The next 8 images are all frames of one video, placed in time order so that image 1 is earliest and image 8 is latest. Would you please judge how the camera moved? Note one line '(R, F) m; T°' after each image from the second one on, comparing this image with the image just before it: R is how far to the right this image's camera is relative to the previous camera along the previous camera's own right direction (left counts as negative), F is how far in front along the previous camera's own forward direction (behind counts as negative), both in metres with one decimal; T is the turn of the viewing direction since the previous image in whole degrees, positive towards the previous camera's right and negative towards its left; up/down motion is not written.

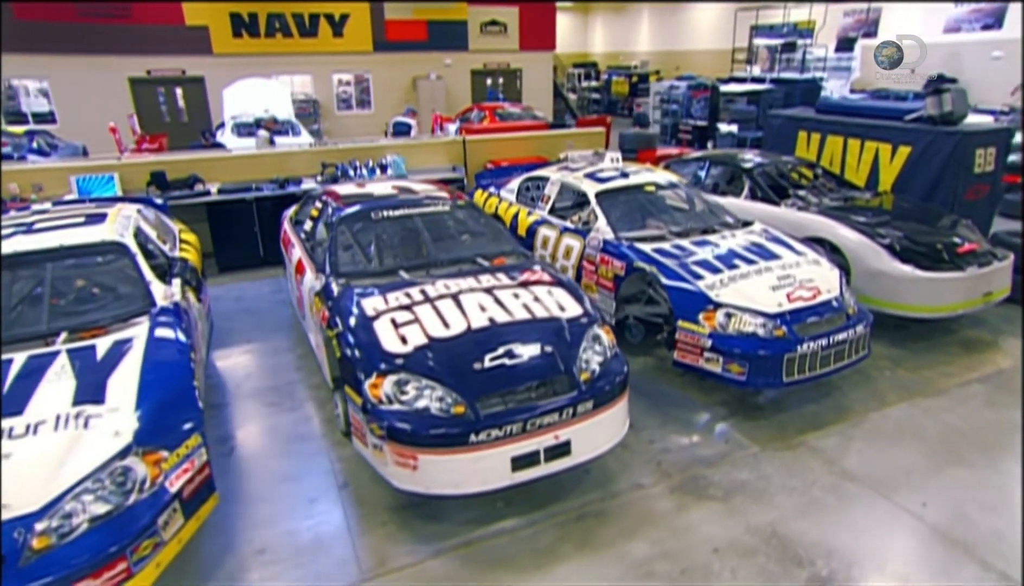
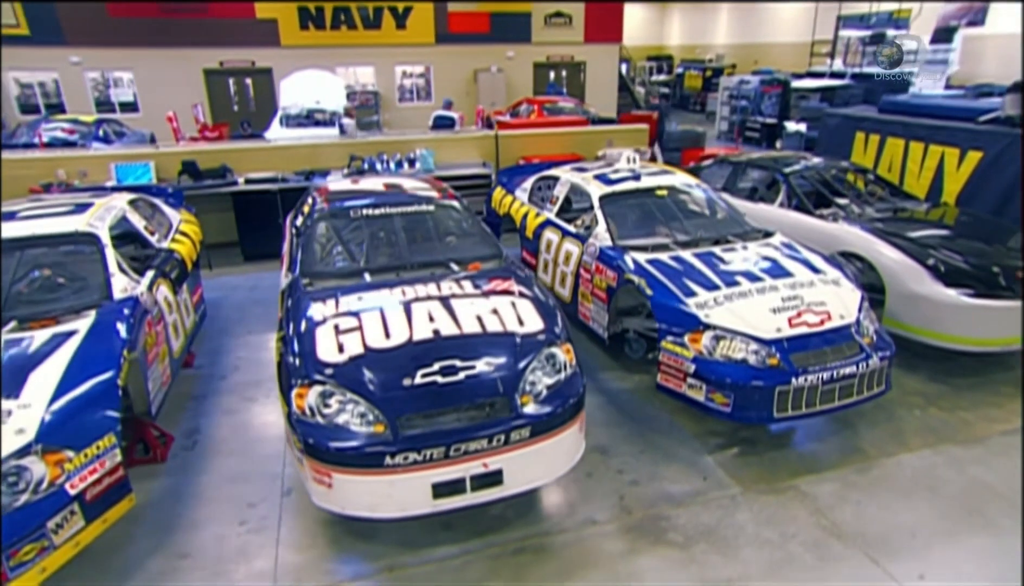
(+0.6, +0.2) m; -7°
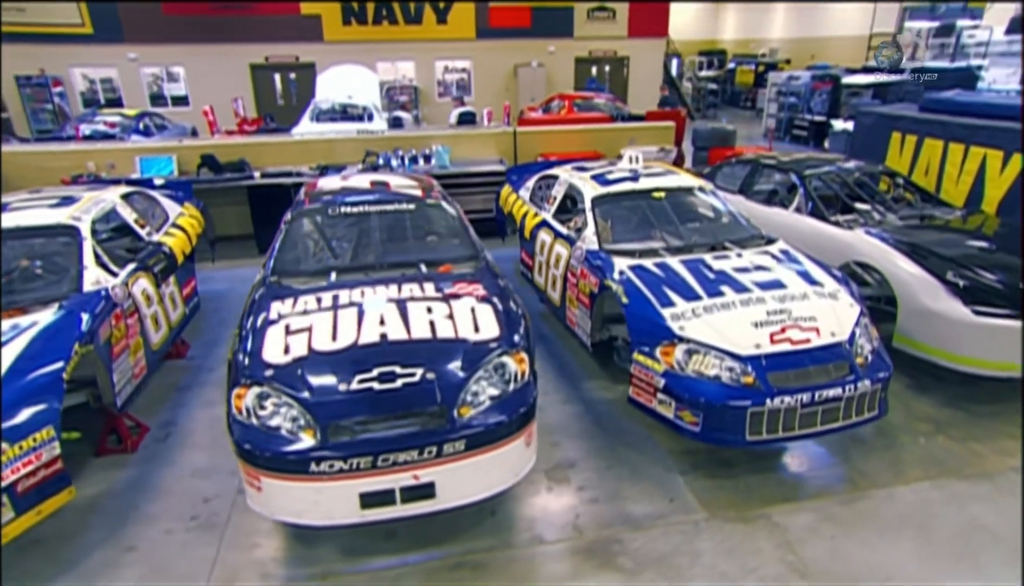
(+0.4, +0.1) m; -5°
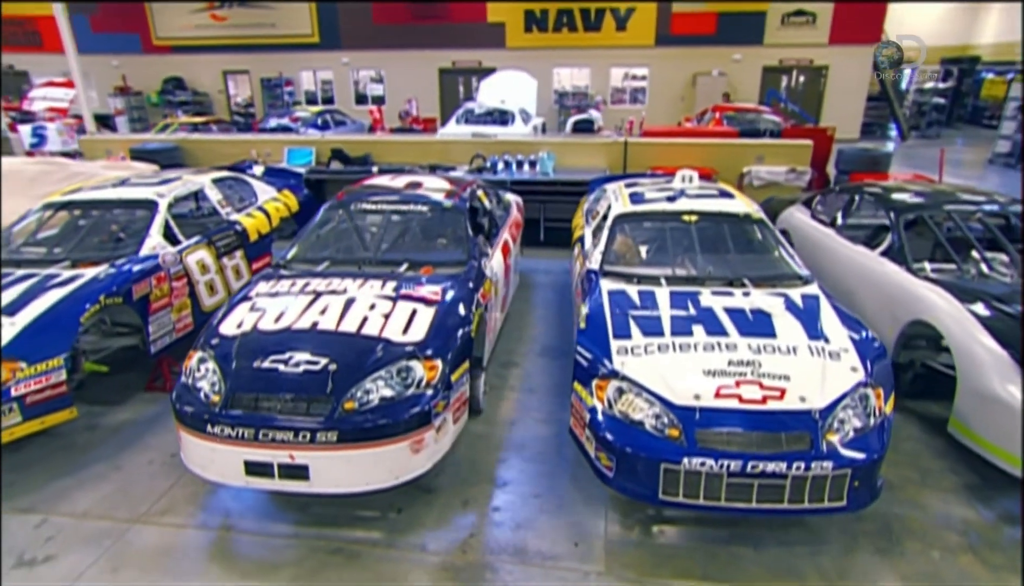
(+1.2, +0.2) m; -18°
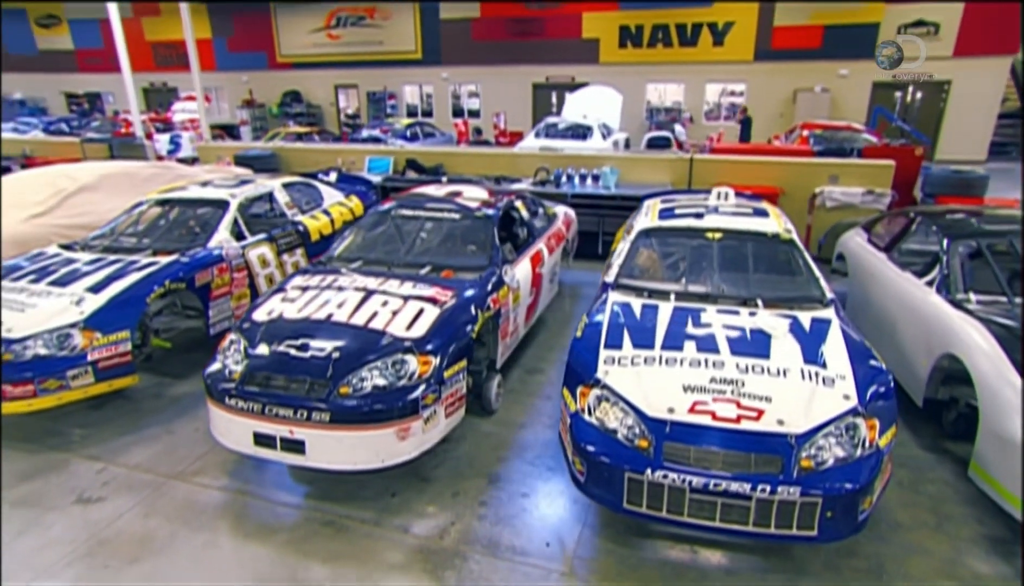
(+0.5, -0.1) m; -9°
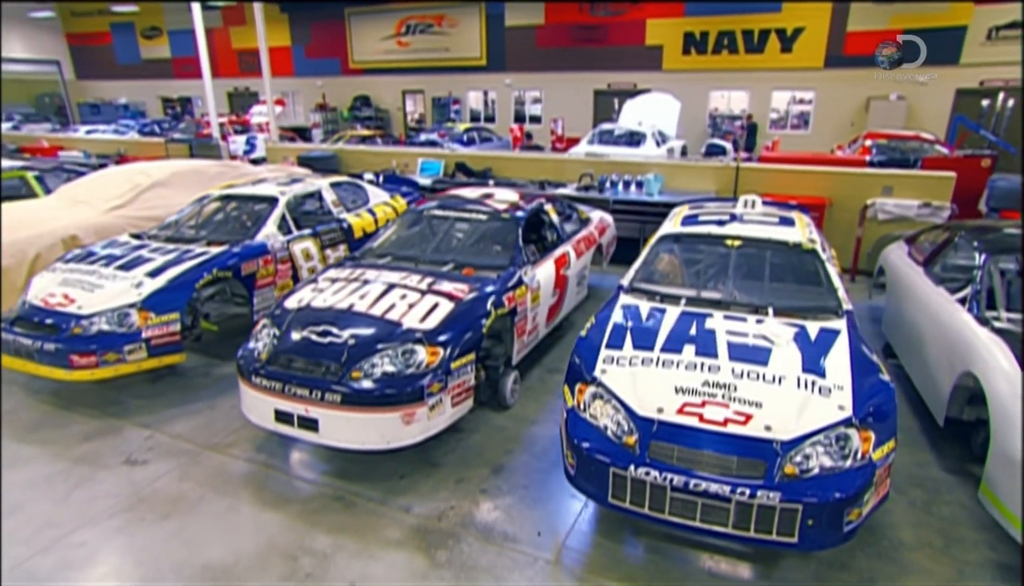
(+0.3, -0.1) m; -6°
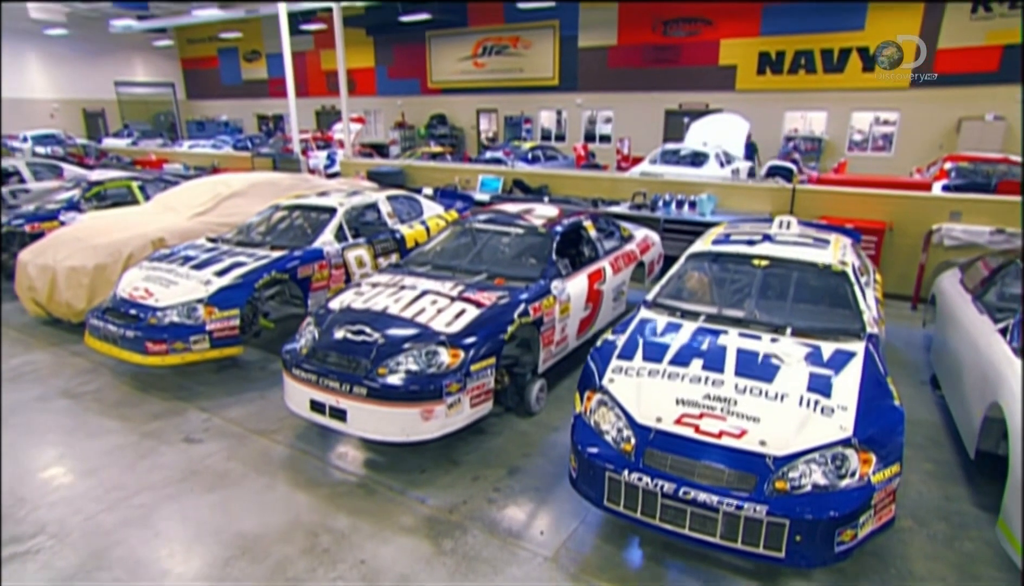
(+0.3, -0.2) m; -7°
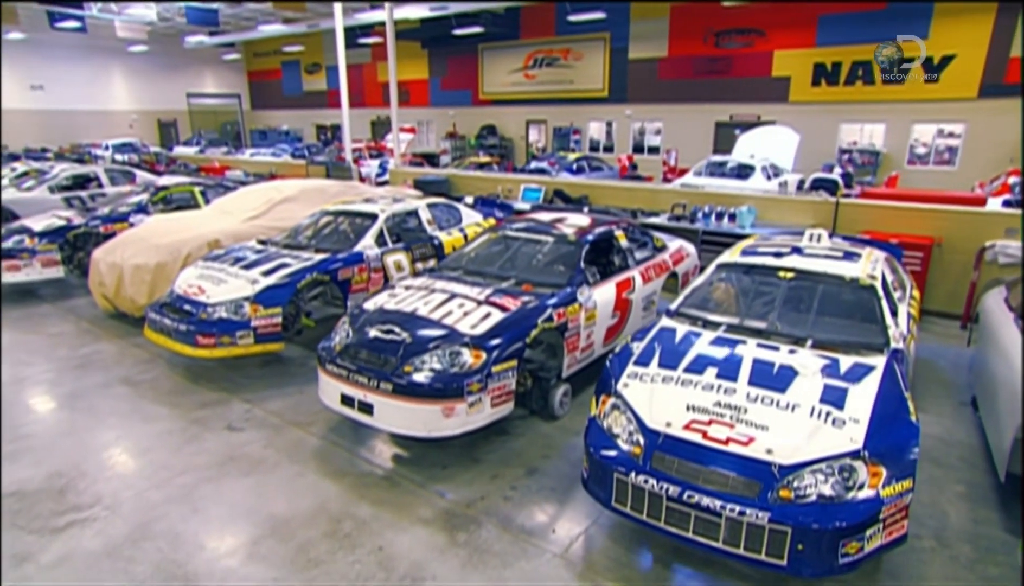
(+0.2, -0.1) m; -5°
